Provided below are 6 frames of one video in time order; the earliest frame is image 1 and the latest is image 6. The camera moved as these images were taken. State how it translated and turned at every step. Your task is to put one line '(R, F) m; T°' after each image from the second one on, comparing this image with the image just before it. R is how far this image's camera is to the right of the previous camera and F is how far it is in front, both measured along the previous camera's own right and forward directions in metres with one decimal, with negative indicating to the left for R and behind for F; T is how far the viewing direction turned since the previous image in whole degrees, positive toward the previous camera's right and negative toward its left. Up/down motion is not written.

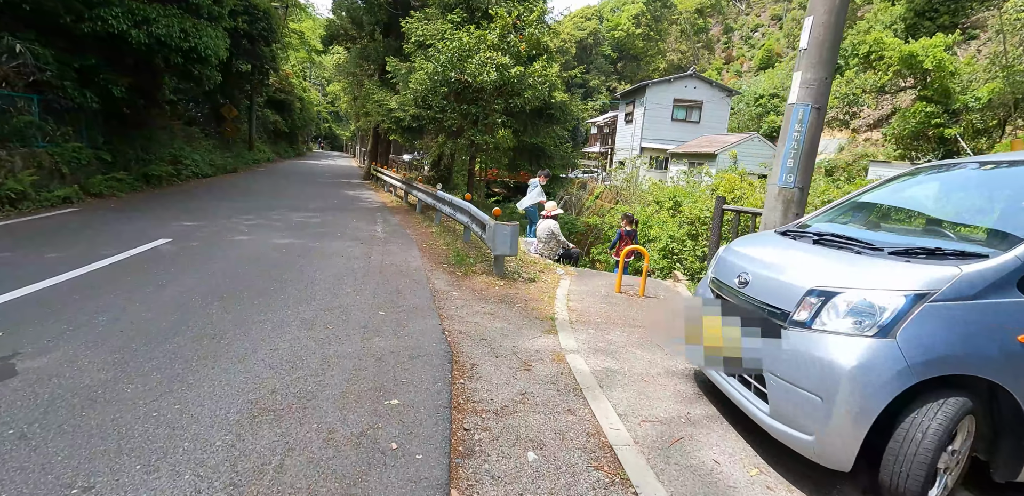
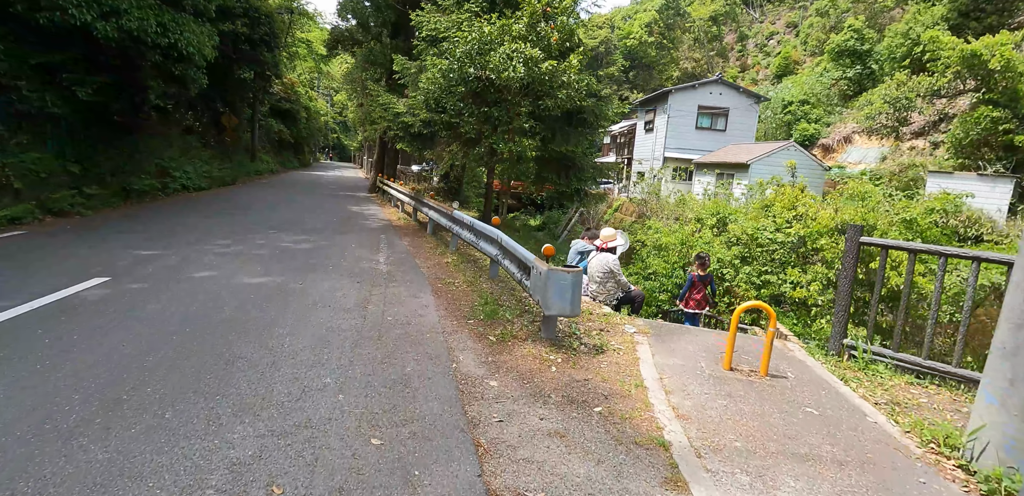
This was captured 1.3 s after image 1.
(-0.4, +1.7) m; -1°
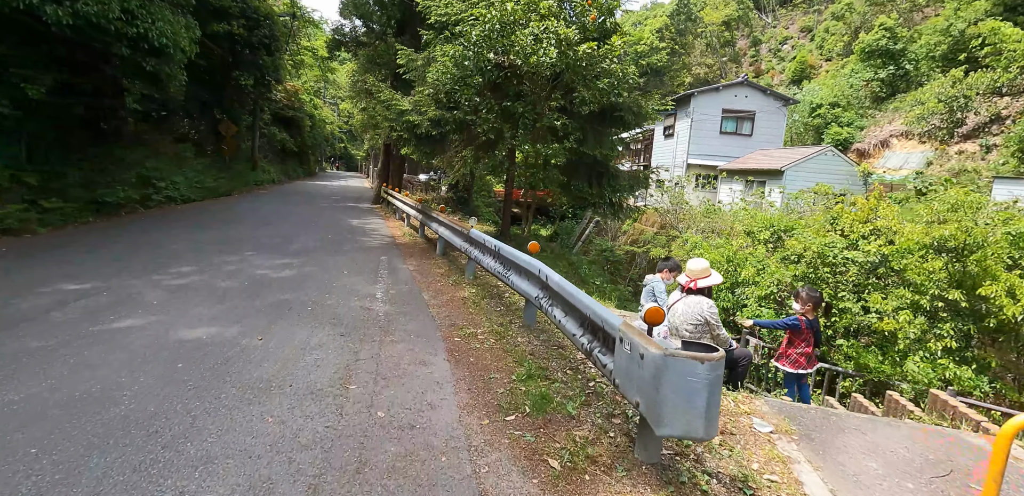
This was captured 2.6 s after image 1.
(-0.3, +1.6) m; -1°
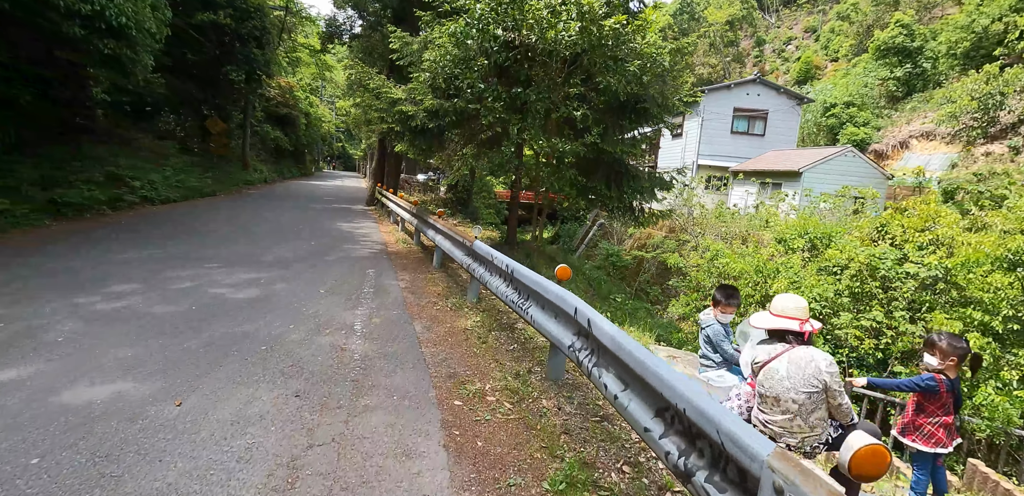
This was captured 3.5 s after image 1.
(-0.1, +1.1) m; 0°
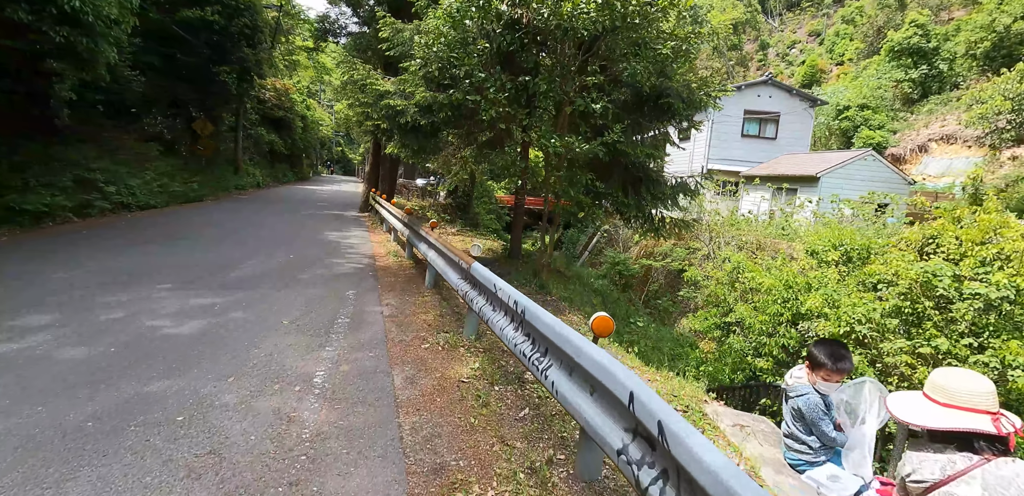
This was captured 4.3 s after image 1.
(-0.1, +1.0) m; 0°
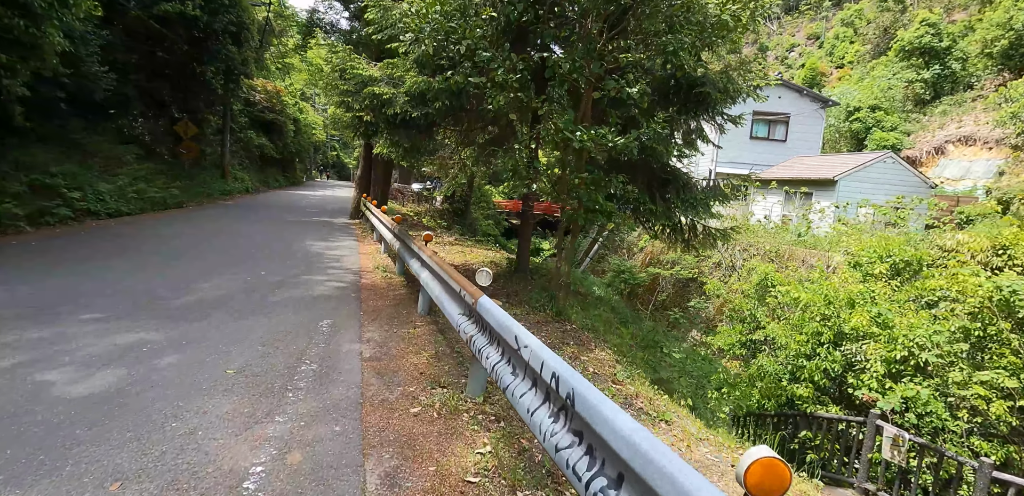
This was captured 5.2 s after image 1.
(-0.1, +1.1) m; 0°
